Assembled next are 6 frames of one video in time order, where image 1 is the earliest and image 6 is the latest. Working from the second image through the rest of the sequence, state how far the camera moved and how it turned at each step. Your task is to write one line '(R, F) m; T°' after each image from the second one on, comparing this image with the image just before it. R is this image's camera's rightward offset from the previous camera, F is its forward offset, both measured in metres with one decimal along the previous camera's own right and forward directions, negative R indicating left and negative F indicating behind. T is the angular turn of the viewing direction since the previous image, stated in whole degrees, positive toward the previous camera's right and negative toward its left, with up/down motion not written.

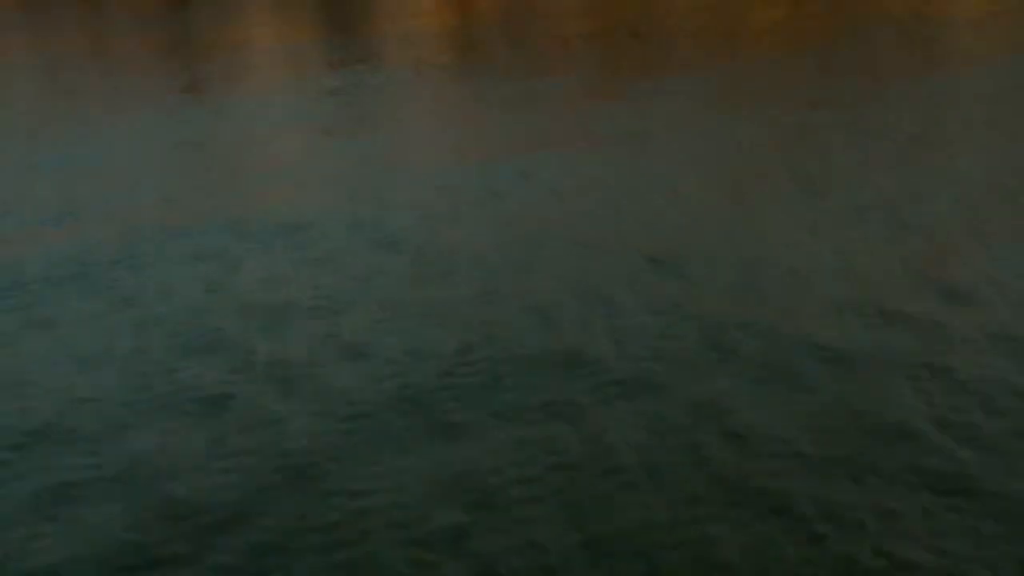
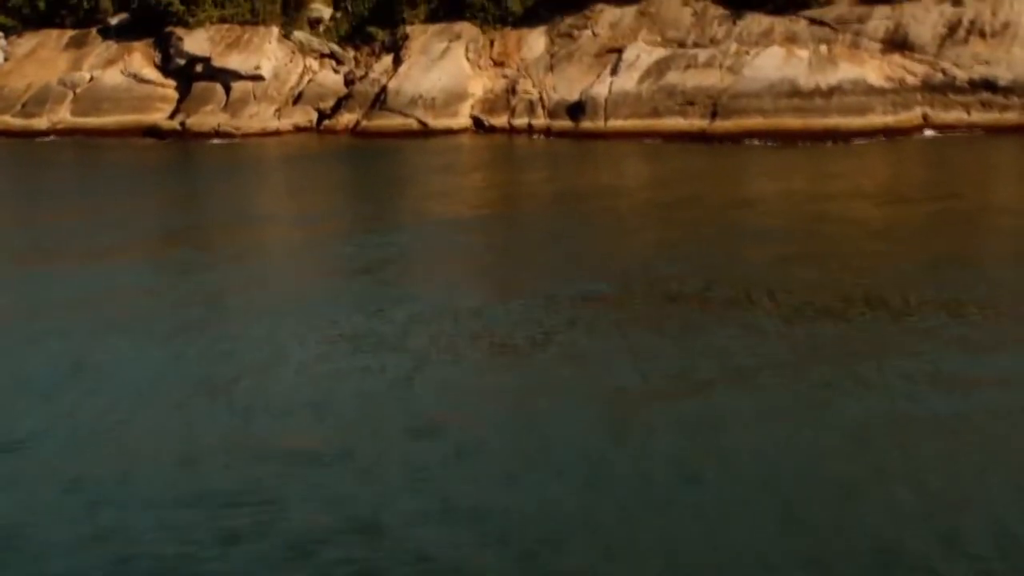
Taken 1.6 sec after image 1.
(-0.8, +6.8) m; -1°
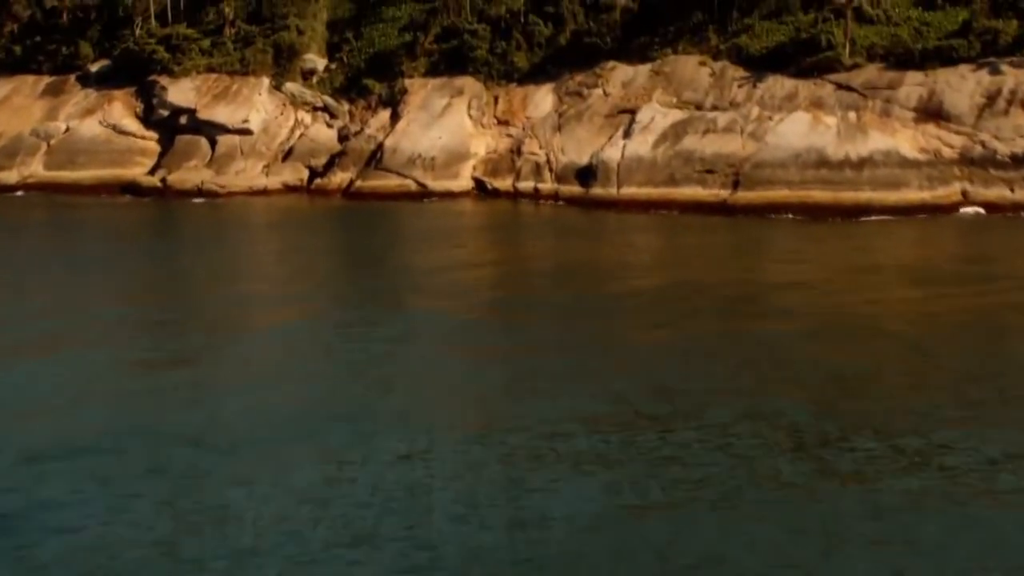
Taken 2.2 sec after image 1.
(-0.5, +2.9) m; +1°
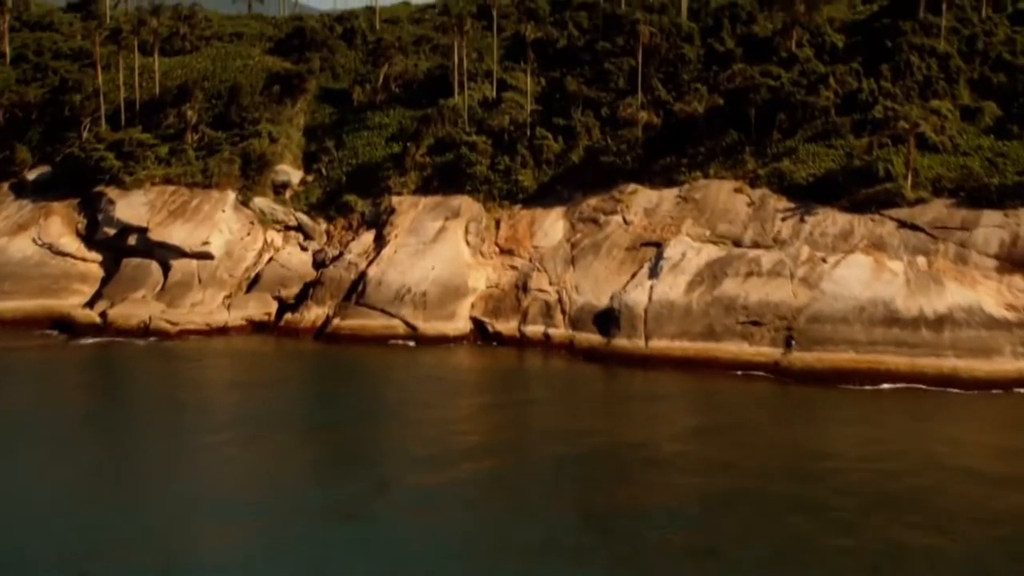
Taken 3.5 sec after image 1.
(-1.1, +6.1) m; +2°
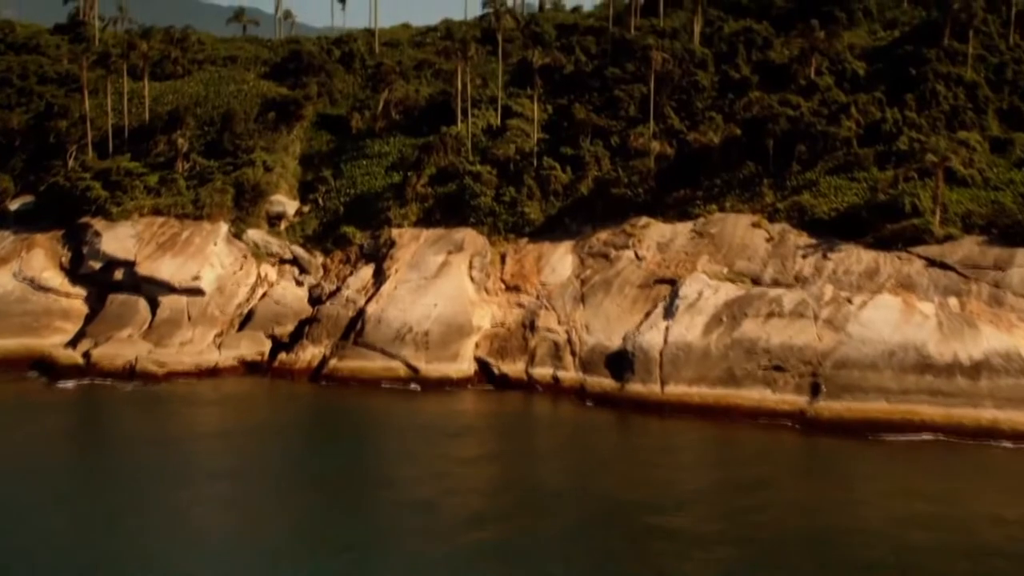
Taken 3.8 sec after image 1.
(-0.3, +1.8) m; 0°
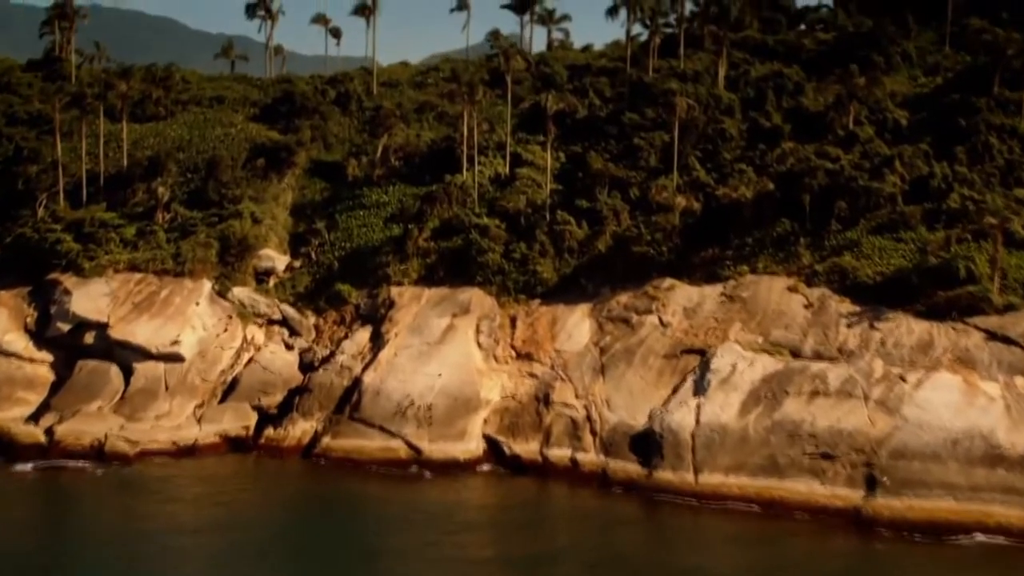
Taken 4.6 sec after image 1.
(-0.6, +3.2) m; +1°
